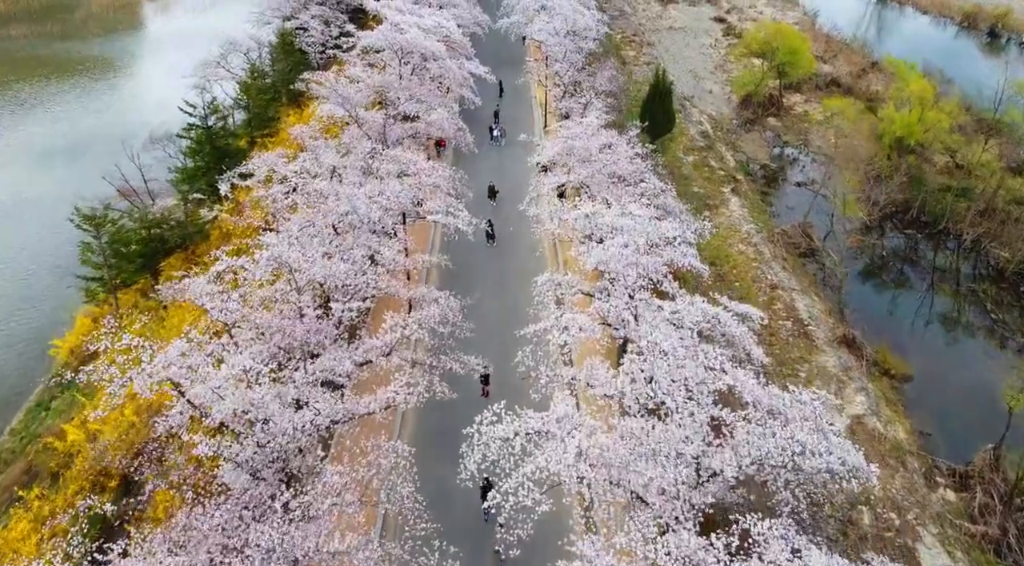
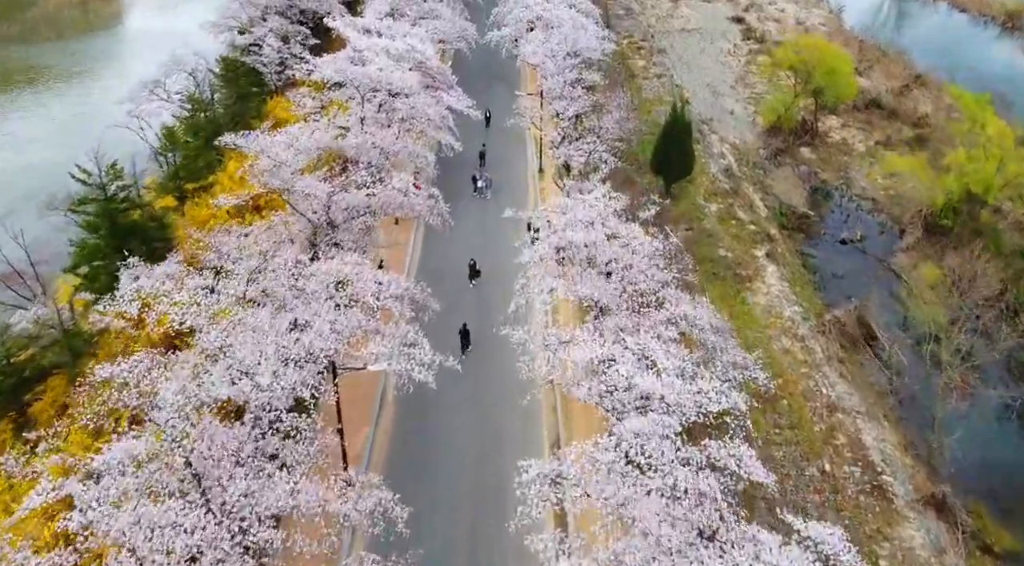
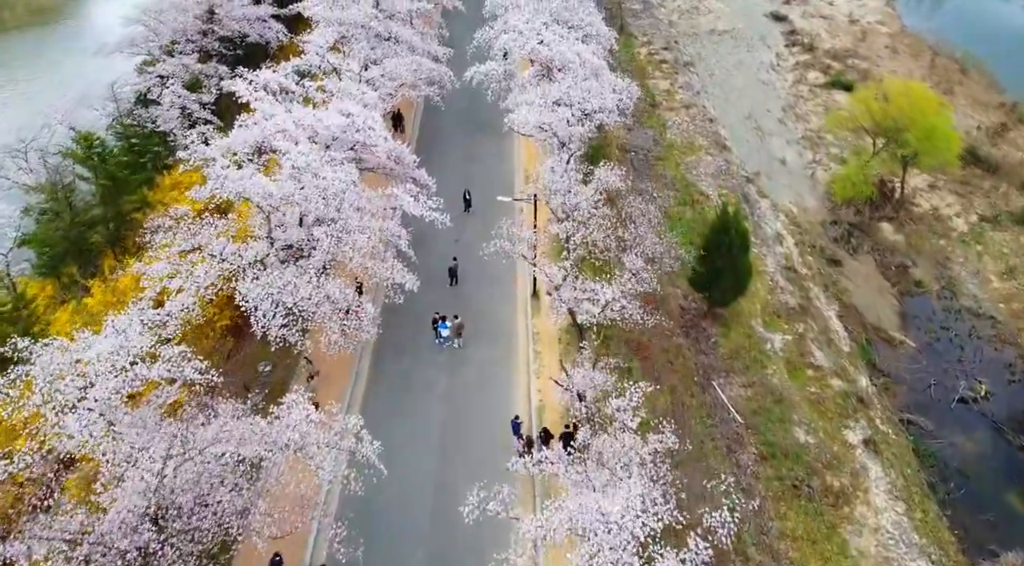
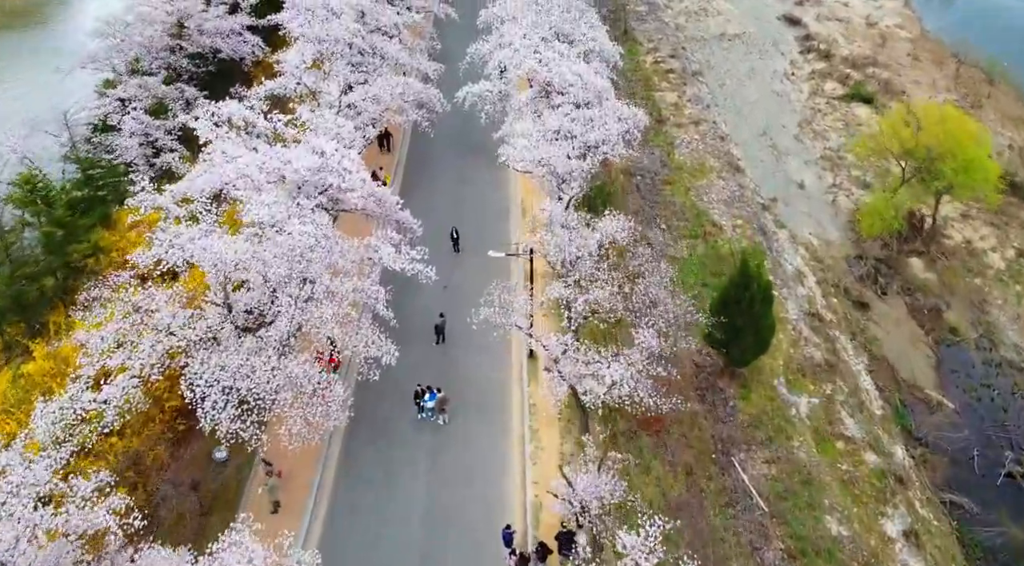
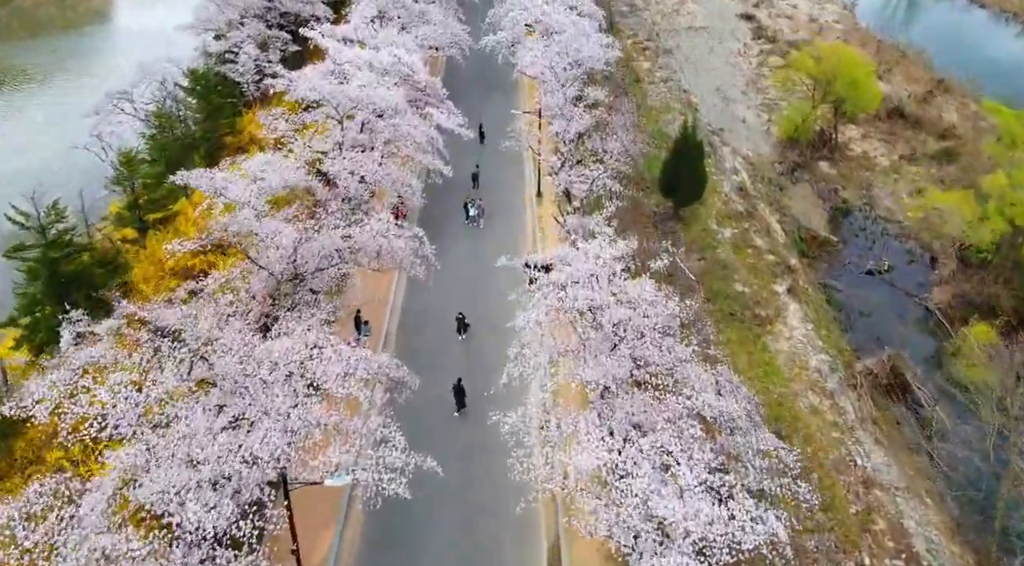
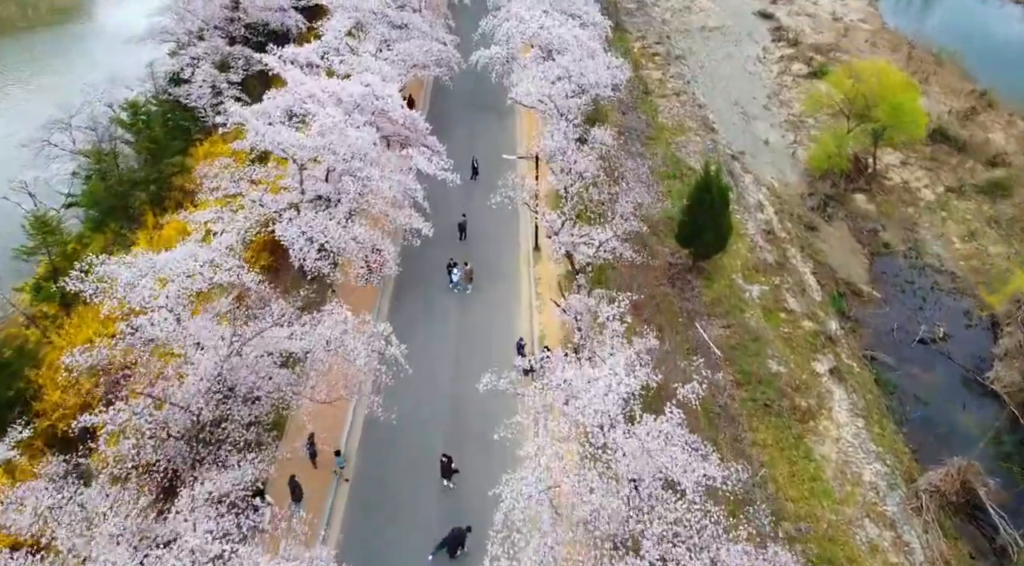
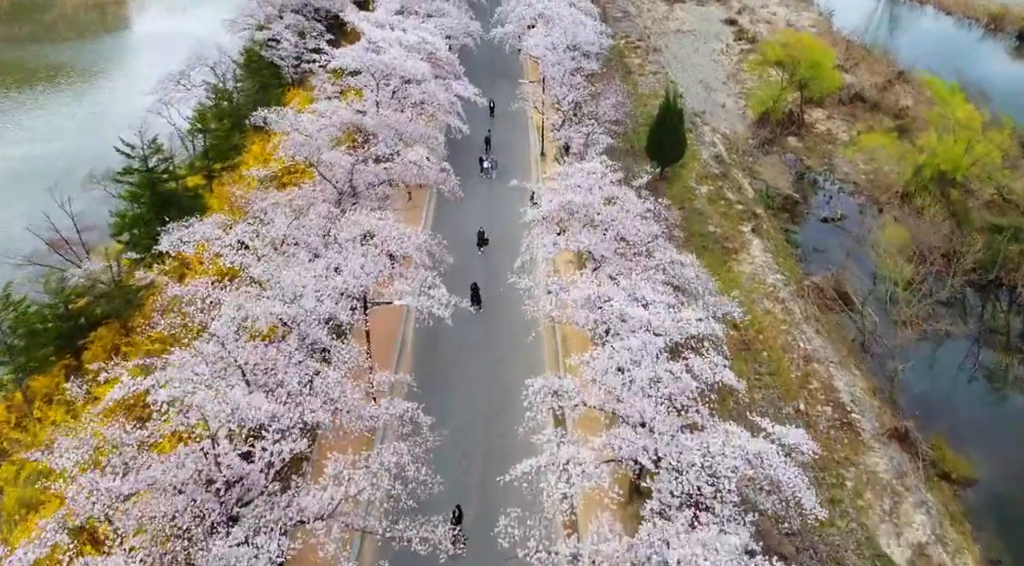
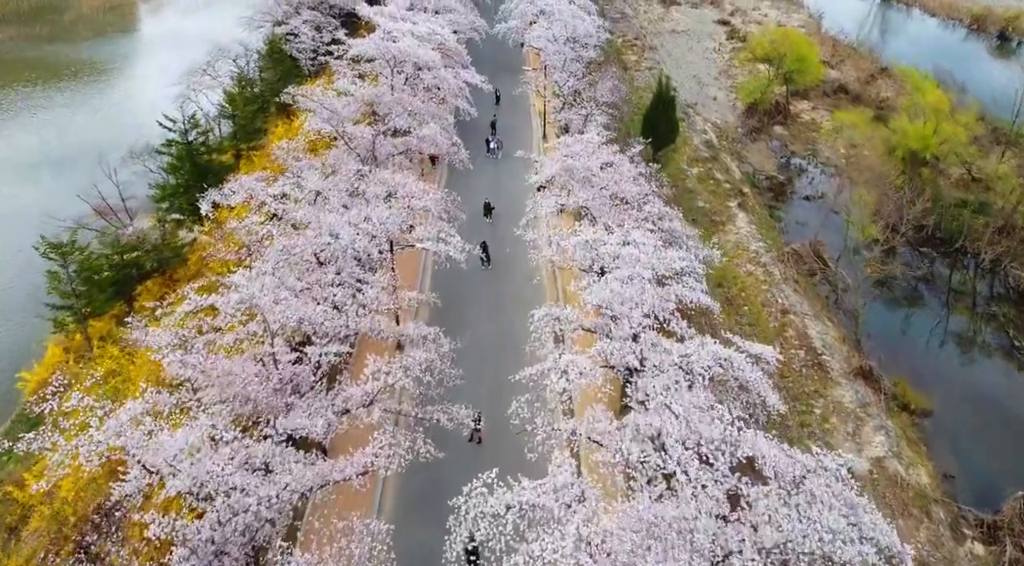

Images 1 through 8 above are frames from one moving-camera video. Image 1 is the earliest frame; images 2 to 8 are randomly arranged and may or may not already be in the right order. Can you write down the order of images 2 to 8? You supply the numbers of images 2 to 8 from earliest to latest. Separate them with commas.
8, 7, 2, 5, 6, 3, 4
